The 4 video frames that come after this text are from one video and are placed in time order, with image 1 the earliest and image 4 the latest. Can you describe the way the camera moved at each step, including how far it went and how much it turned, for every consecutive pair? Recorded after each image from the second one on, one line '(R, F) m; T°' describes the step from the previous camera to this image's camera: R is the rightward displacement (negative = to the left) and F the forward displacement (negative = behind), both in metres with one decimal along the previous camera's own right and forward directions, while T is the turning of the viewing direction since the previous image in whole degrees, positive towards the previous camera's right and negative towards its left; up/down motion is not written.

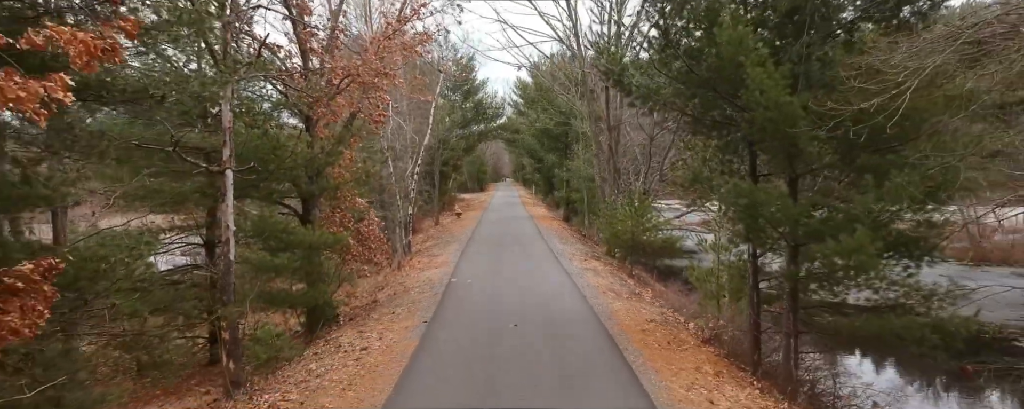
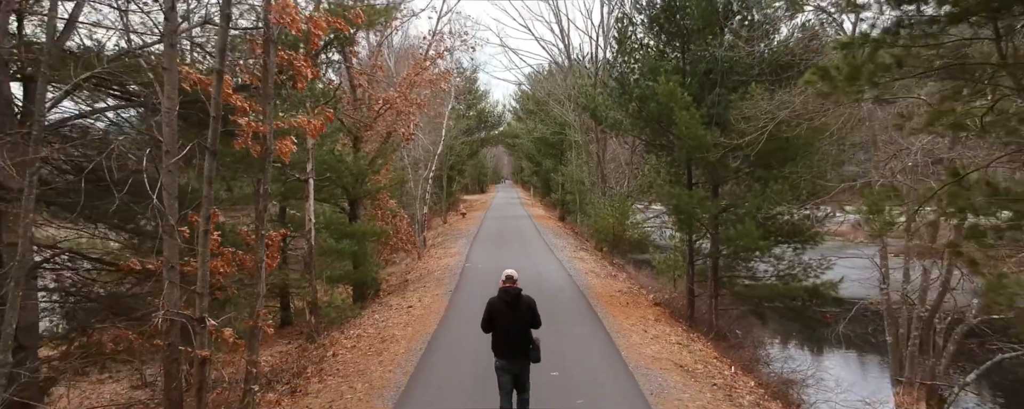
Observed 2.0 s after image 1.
(-0.1, -3.7) m; 0°
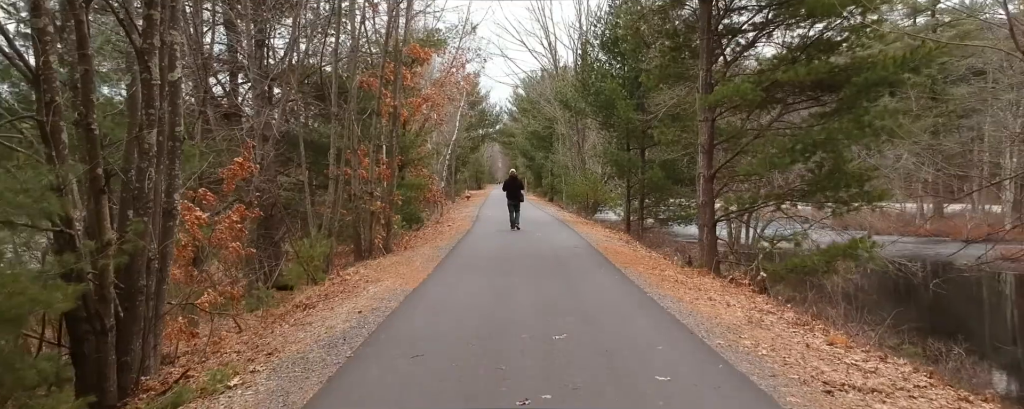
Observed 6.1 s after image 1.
(-0.3, -7.2) m; +1°
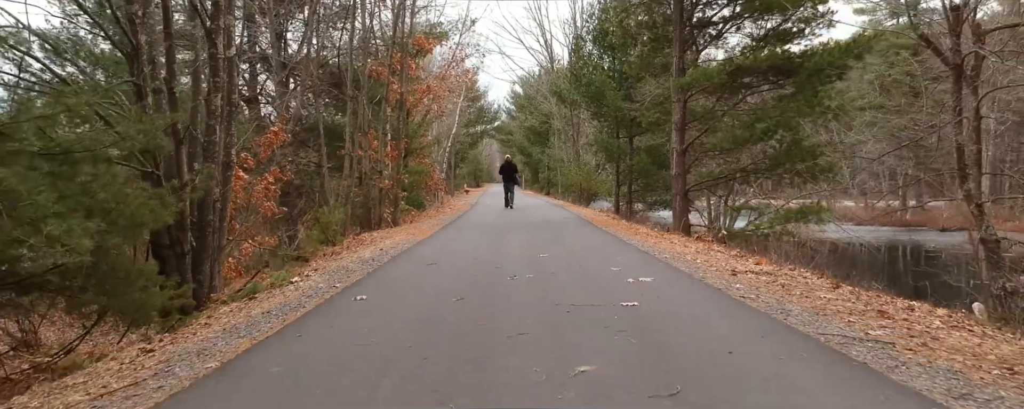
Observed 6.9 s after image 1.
(0.0, -1.3) m; 0°
